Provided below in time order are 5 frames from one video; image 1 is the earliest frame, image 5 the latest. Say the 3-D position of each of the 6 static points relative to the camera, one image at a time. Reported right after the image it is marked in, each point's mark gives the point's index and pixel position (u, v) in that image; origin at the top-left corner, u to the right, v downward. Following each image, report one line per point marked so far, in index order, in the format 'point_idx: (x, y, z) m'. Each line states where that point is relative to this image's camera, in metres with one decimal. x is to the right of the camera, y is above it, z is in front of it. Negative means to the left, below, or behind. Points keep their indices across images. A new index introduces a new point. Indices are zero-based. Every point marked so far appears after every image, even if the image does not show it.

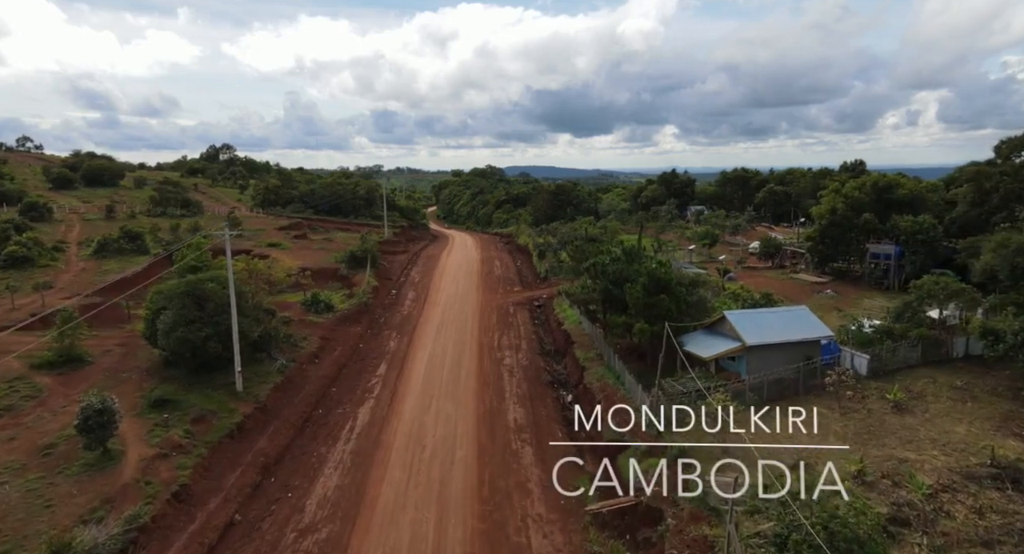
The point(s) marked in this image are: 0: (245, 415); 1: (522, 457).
0: (-9.1, -4.7, +19.5) m
1: (+0.3, -5.6, +17.8) m
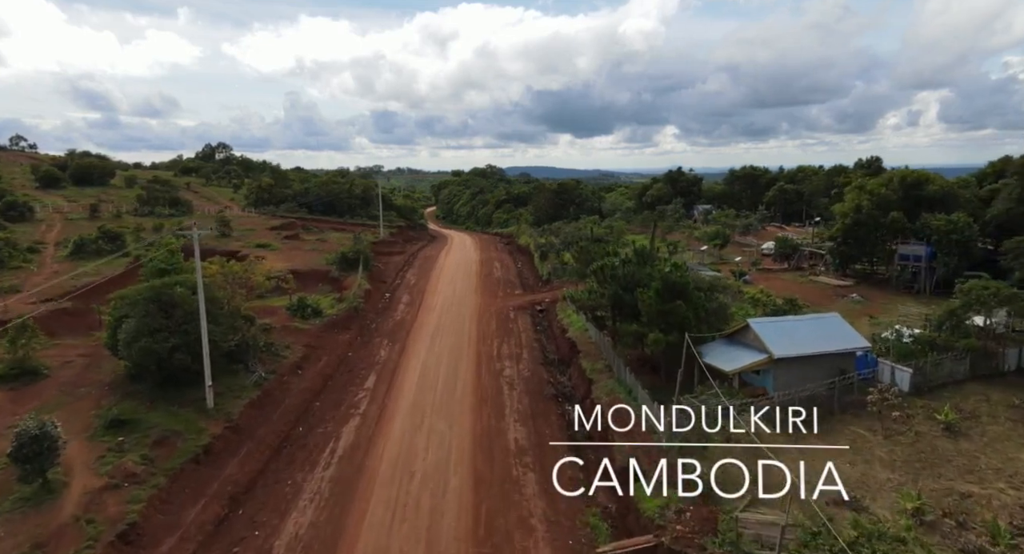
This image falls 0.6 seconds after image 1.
0: (-9.1, -4.8, +17.5) m
1: (+0.3, -5.8, +15.7) m
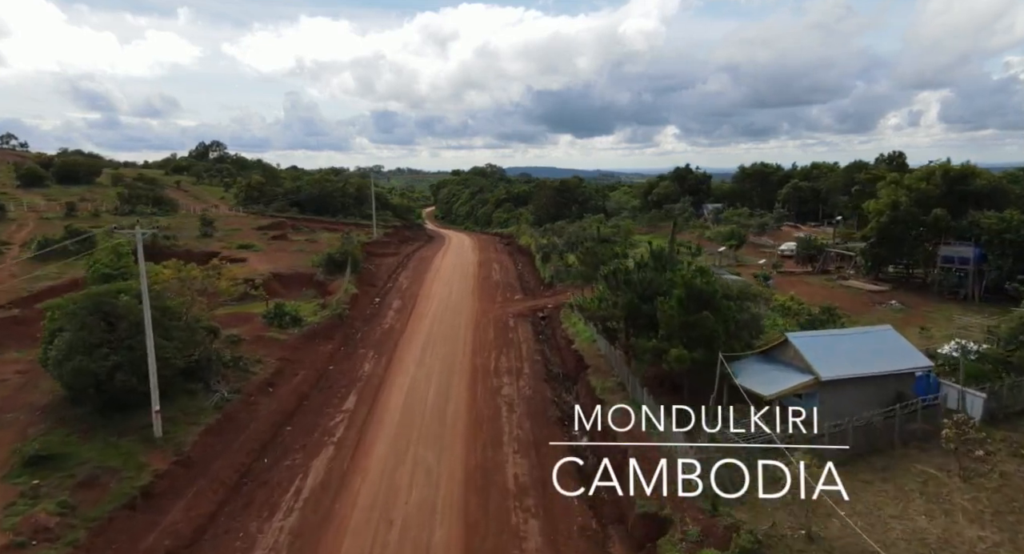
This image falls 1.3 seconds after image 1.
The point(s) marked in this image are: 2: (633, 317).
0: (-9.1, -5.0, +14.7) m
1: (+0.3, -5.9, +13.0) m
2: (+3.9, -1.3, +18.4) m
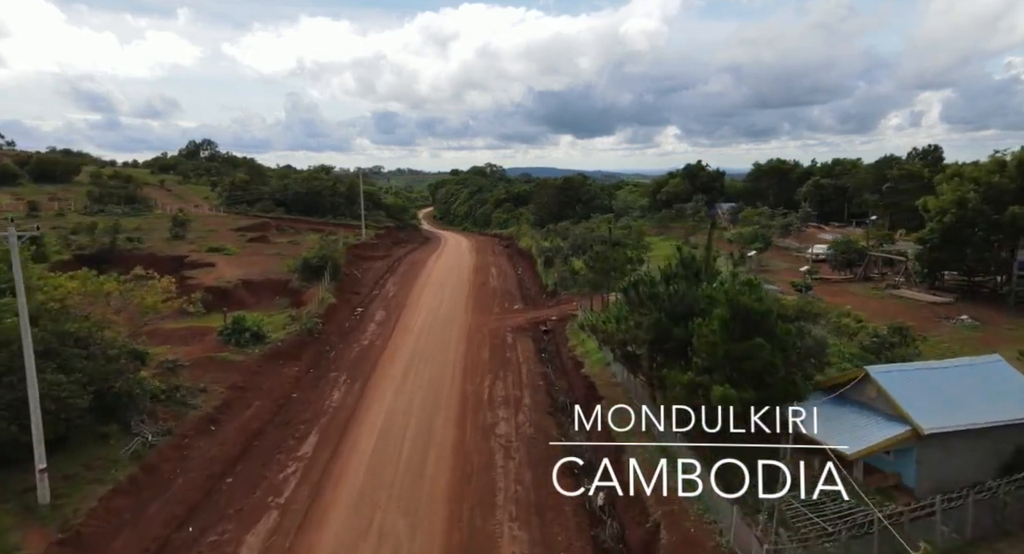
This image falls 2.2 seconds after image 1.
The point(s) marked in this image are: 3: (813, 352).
0: (-9.2, -5.4, +10.9) m
1: (+0.2, -6.3, +9.2) m
2: (+3.8, -1.6, +14.6) m
3: (+7.0, -1.8, +13.5) m
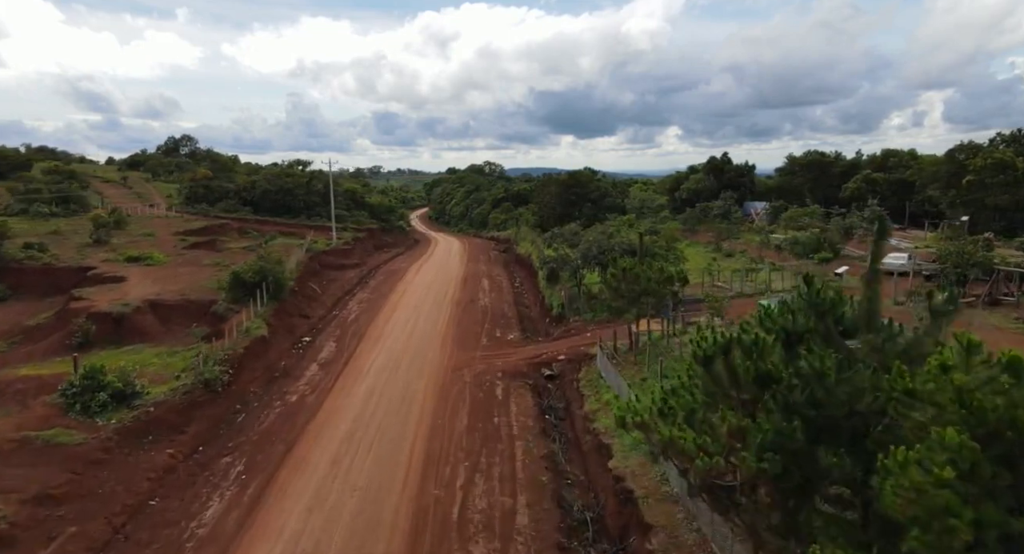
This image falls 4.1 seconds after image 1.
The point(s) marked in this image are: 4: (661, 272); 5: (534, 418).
0: (-9.5, -6.2, +3.5) m
1: (-0.1, -7.1, +1.7) m
2: (+3.5, -2.4, +7.1) m
3: (+6.7, -2.6, +6.0) m
4: (+4.9, +0.2, +18.7) m
5: (+0.6, -3.9, +16.6) m
